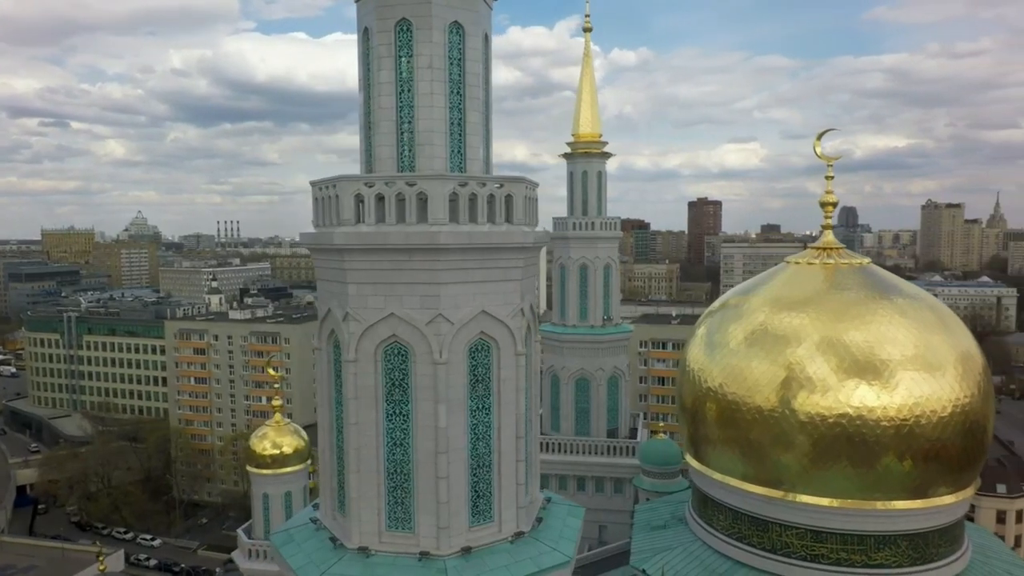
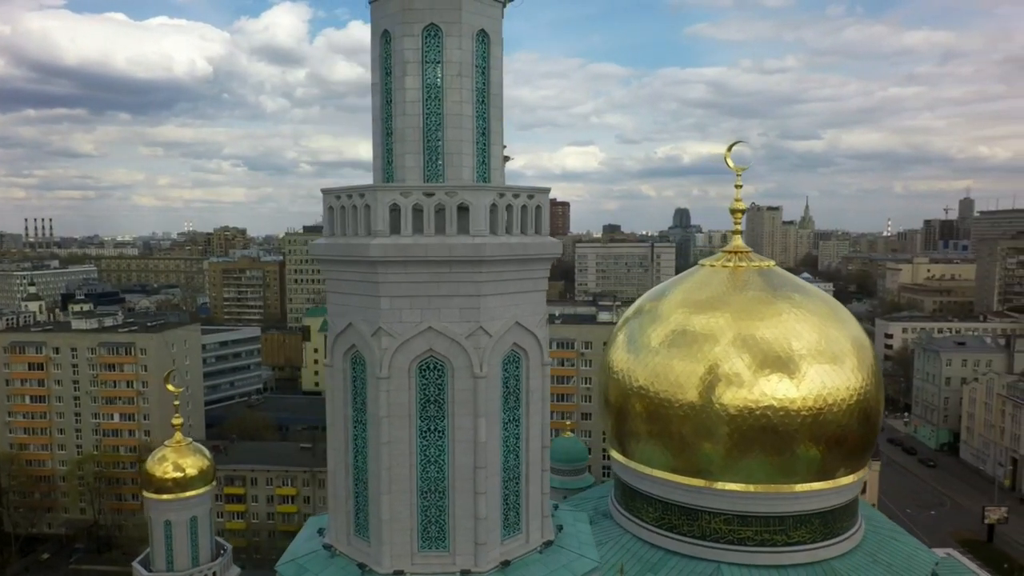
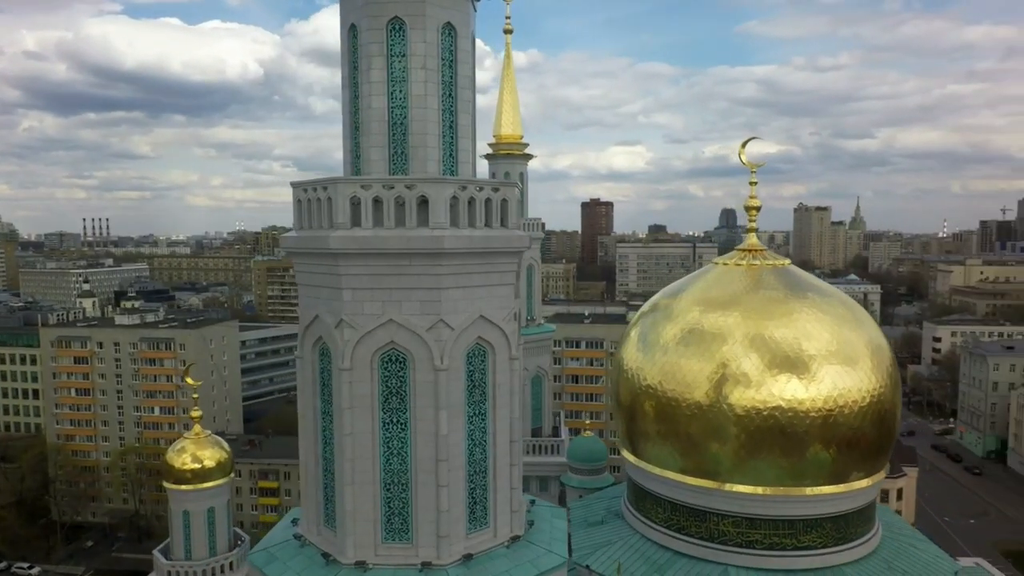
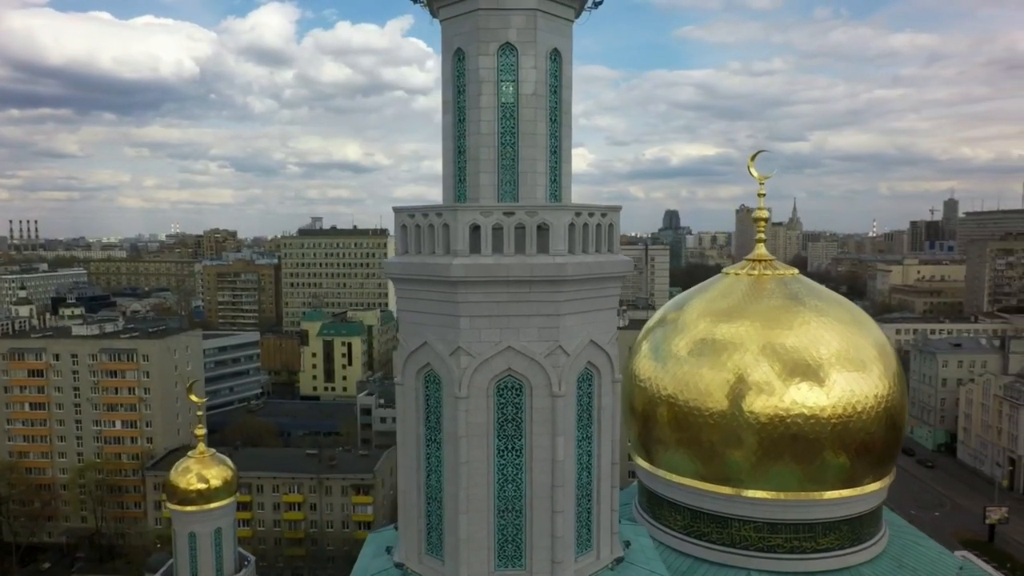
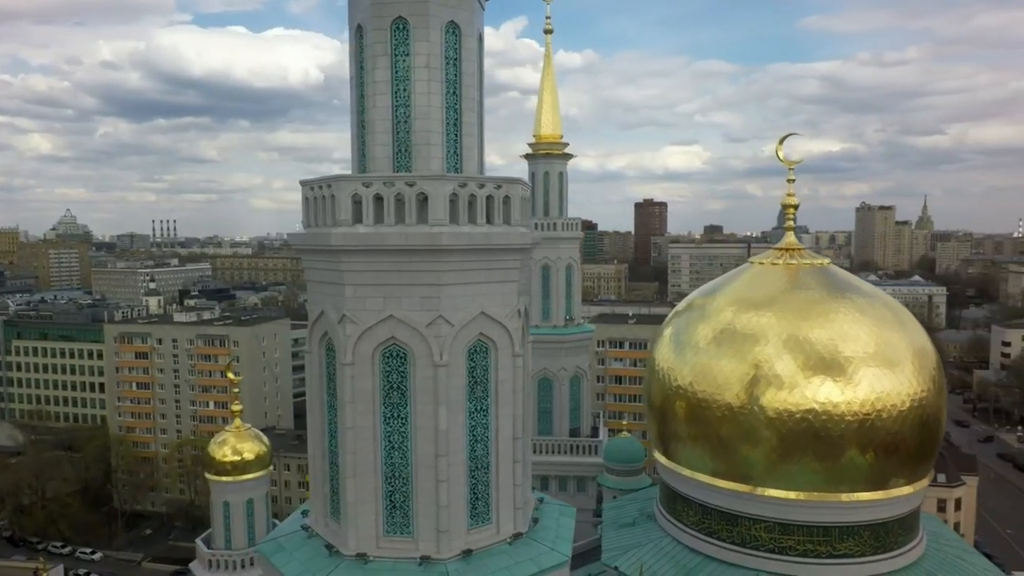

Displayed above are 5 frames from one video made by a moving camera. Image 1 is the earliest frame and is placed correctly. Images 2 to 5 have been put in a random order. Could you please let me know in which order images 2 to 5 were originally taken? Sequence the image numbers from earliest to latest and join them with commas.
5, 3, 2, 4
